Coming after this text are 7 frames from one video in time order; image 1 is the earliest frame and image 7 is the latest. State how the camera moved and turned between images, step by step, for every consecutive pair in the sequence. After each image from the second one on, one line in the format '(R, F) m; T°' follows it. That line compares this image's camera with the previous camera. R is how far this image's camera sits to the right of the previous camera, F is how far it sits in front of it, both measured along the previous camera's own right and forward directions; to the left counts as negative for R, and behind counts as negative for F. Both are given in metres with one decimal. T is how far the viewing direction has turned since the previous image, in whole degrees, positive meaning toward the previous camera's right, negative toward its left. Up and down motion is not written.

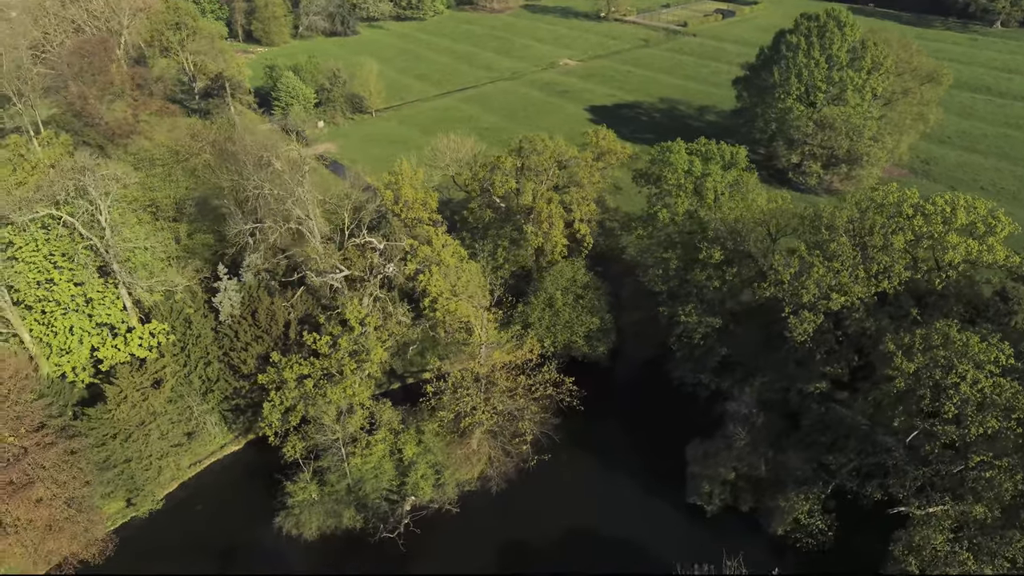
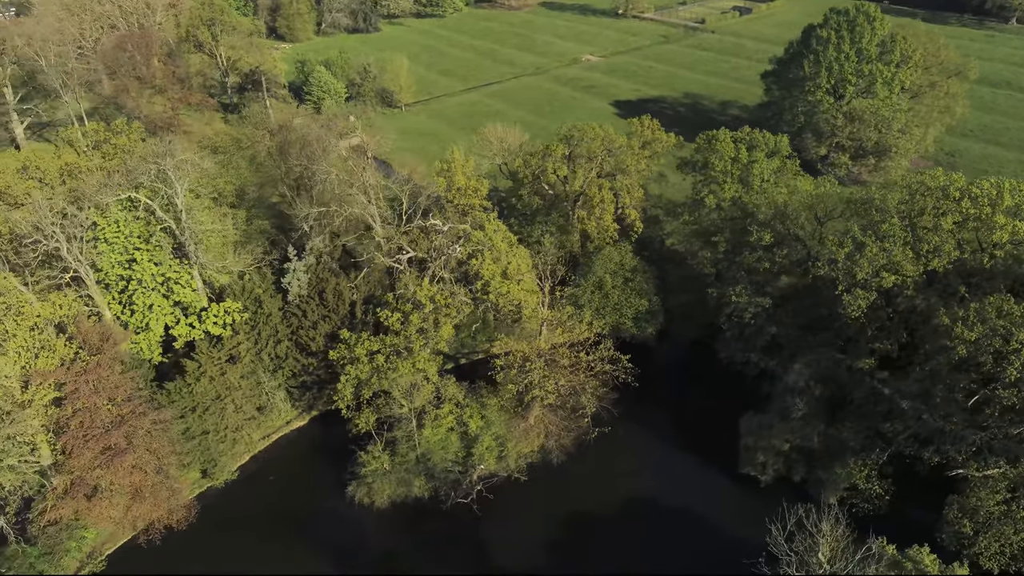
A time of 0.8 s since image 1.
(-4.8, -1.9) m; 0°
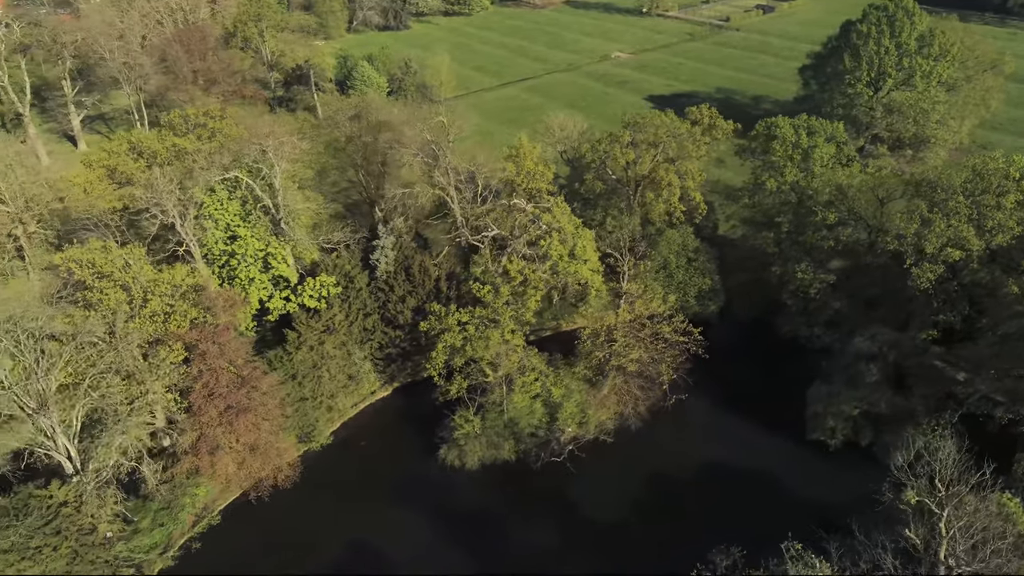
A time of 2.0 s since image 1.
(-6.8, -2.7) m; 0°
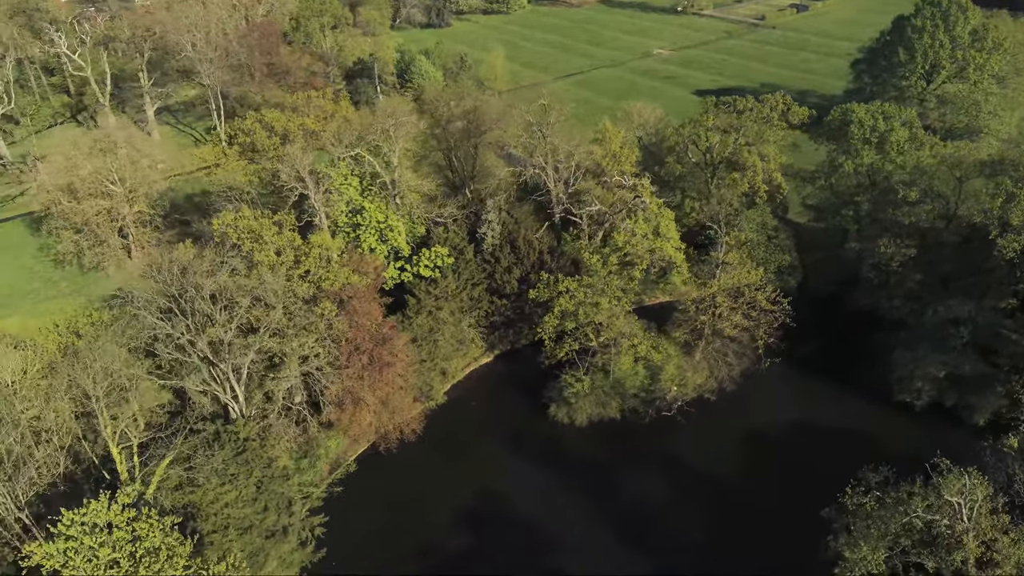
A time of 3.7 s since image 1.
(-9.1, -3.5) m; 0°
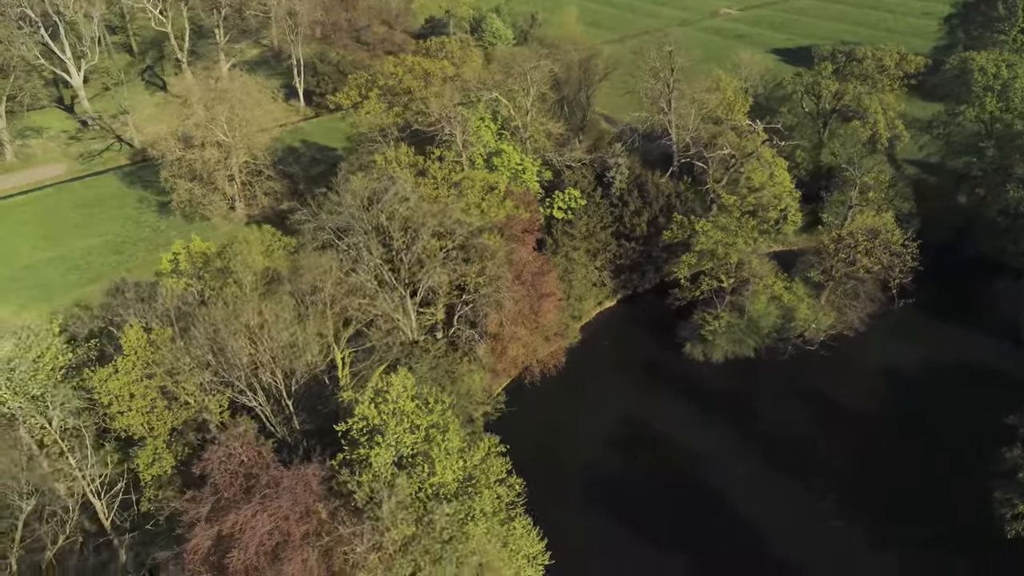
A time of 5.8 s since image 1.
(-12.2, -1.2) m; -1°
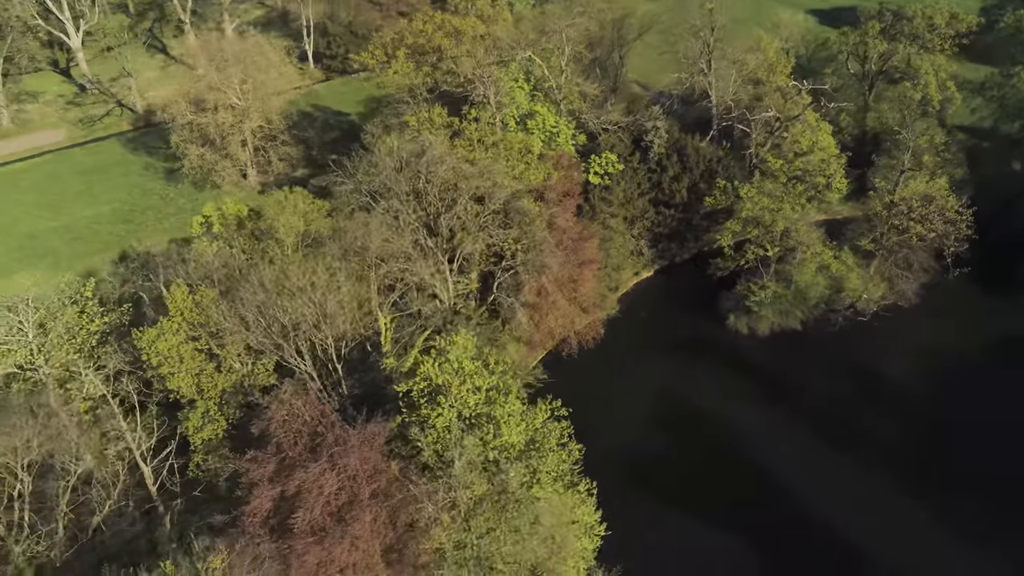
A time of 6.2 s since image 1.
(-3.5, +2.4) m; 0°
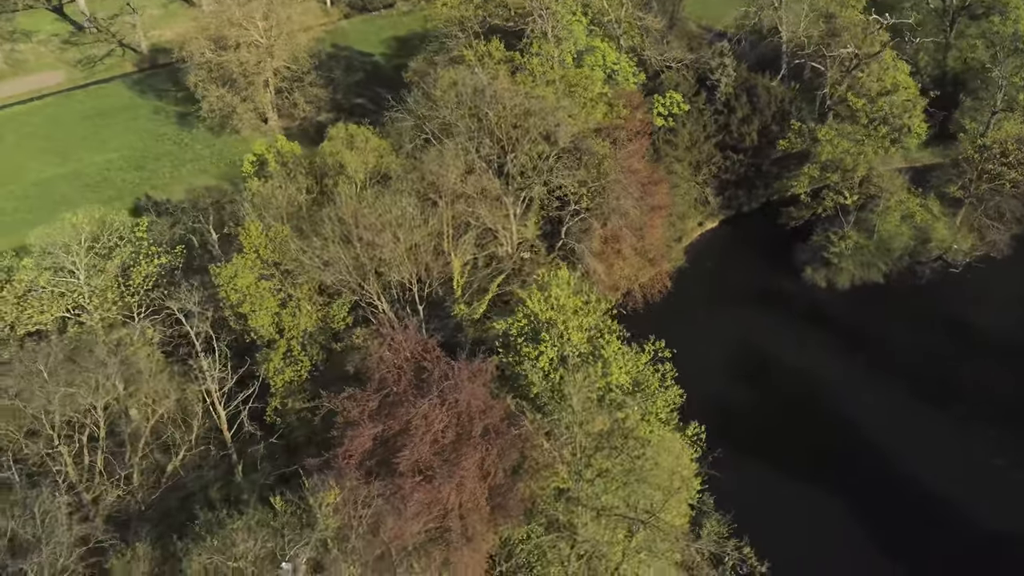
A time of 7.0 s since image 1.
(-5.6, +3.5) m; +1°
